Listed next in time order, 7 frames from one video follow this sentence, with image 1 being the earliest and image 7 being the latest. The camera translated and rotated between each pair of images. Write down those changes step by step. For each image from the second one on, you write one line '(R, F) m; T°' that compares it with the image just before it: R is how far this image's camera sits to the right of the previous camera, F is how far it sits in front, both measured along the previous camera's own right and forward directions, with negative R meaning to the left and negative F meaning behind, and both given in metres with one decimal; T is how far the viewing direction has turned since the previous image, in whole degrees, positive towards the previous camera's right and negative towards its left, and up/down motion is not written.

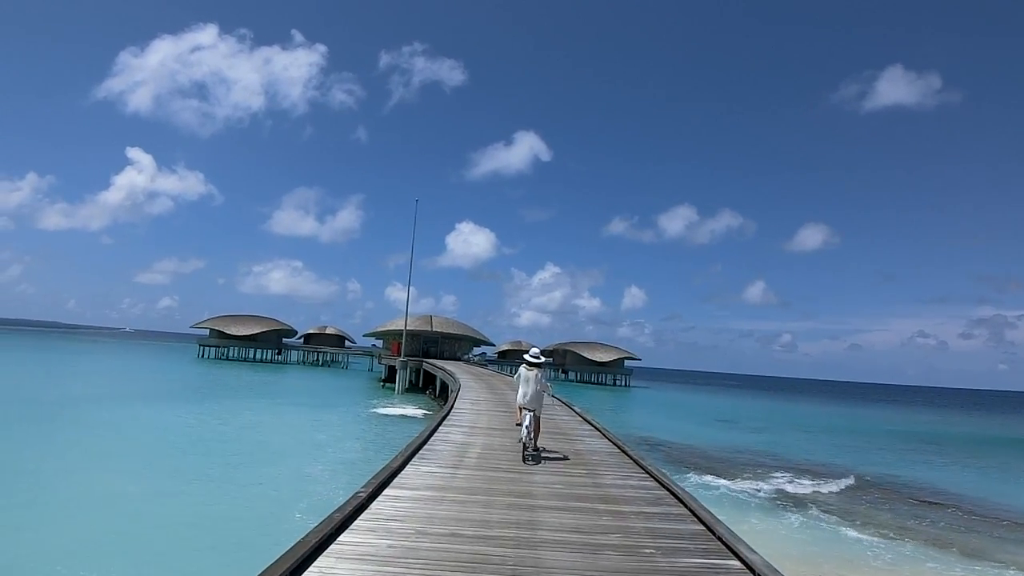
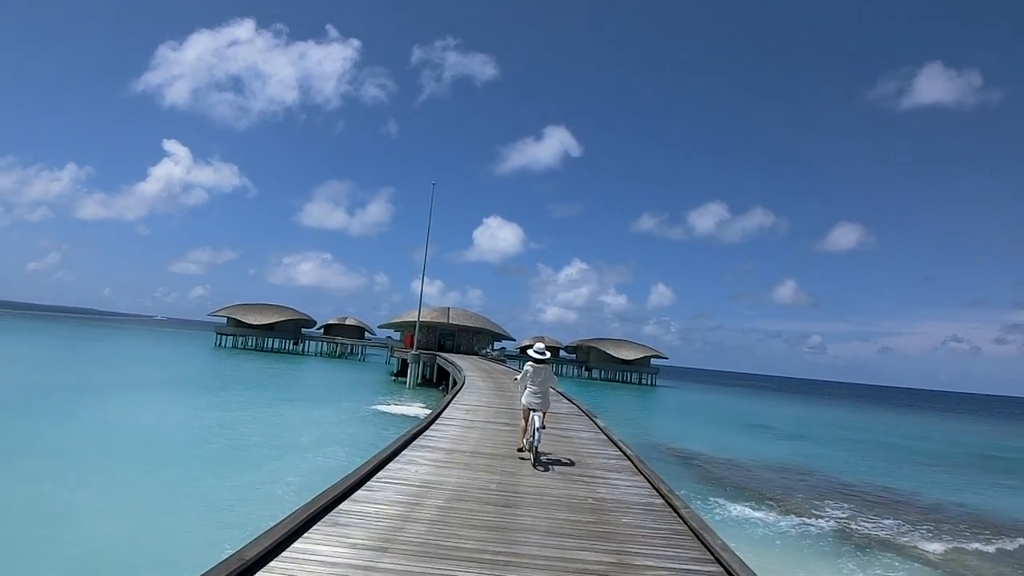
(+0.2, +1.9) m; -2°
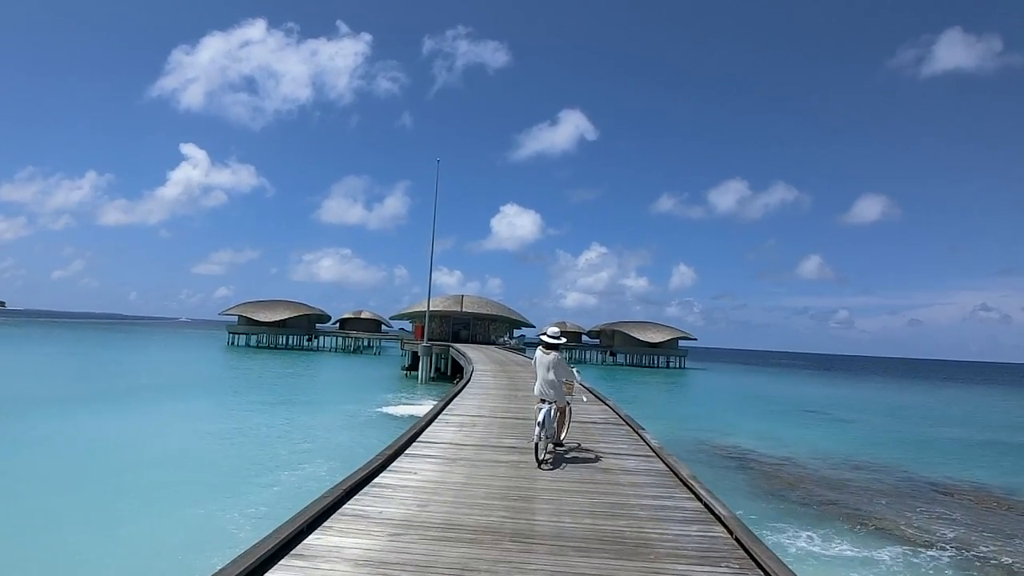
(+0.1, +2.2) m; -2°
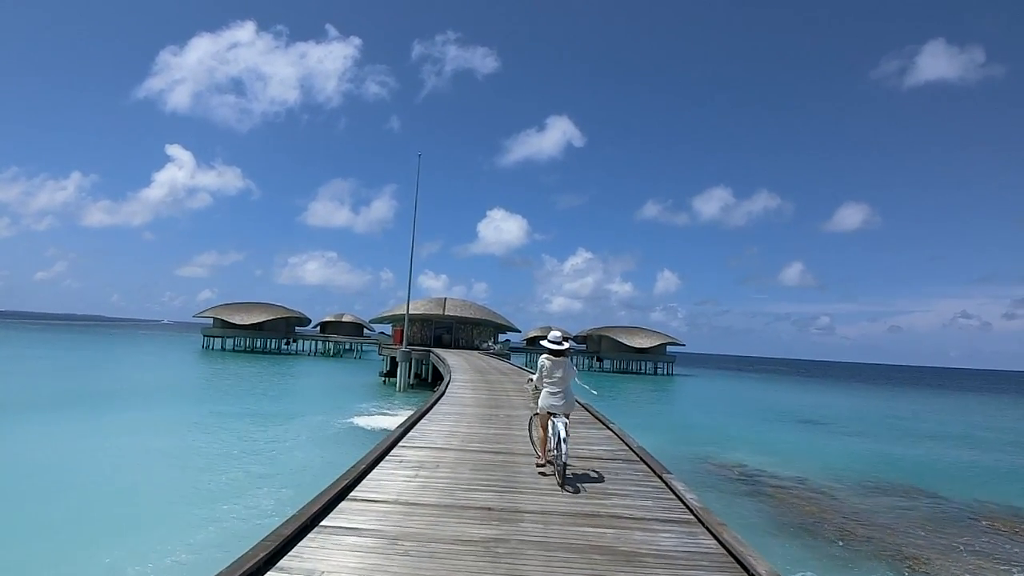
(+0.1, +1.3) m; +1°
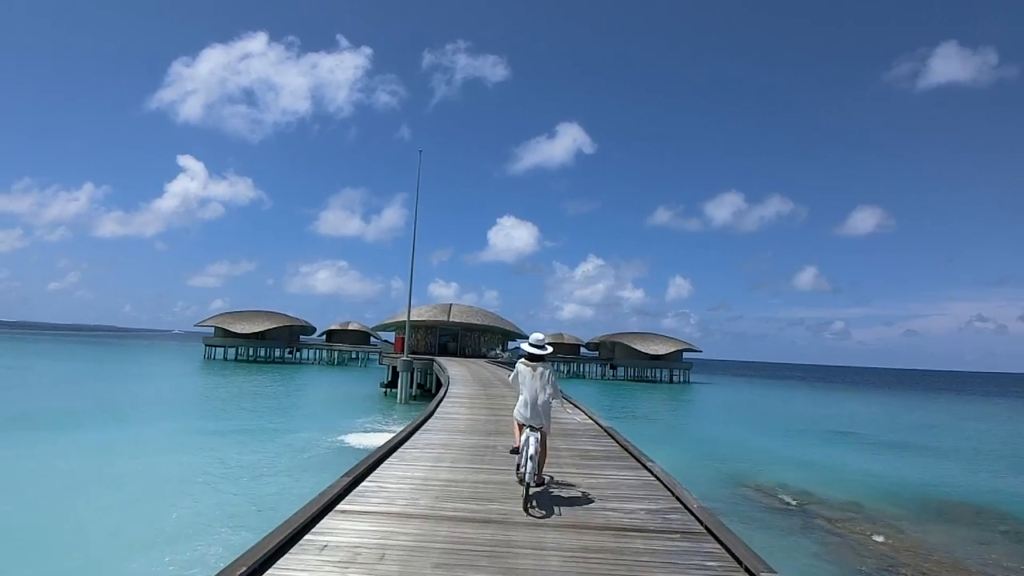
(+0.1, +1.6) m; -1°
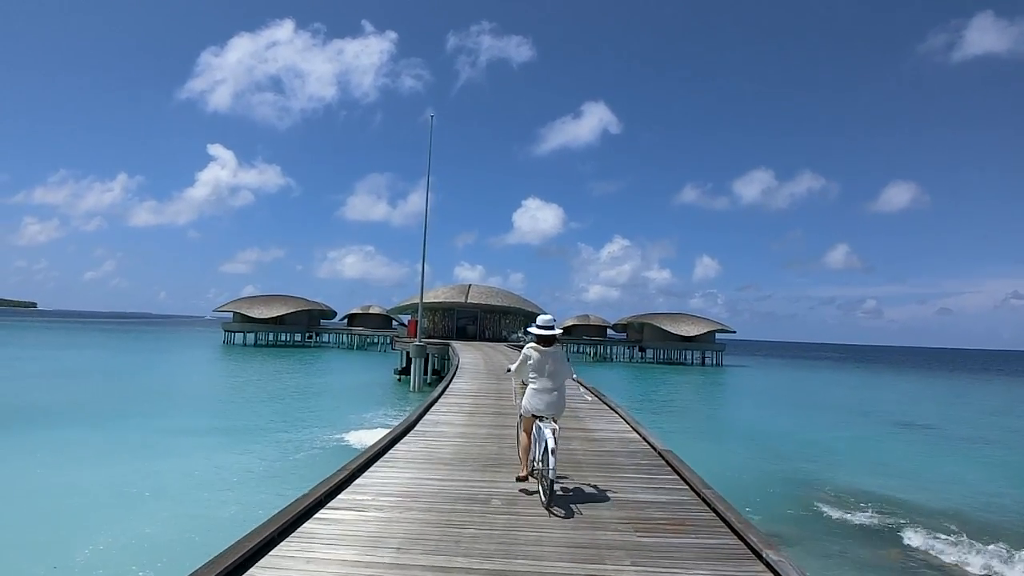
(+0.1, +1.8) m; -2°
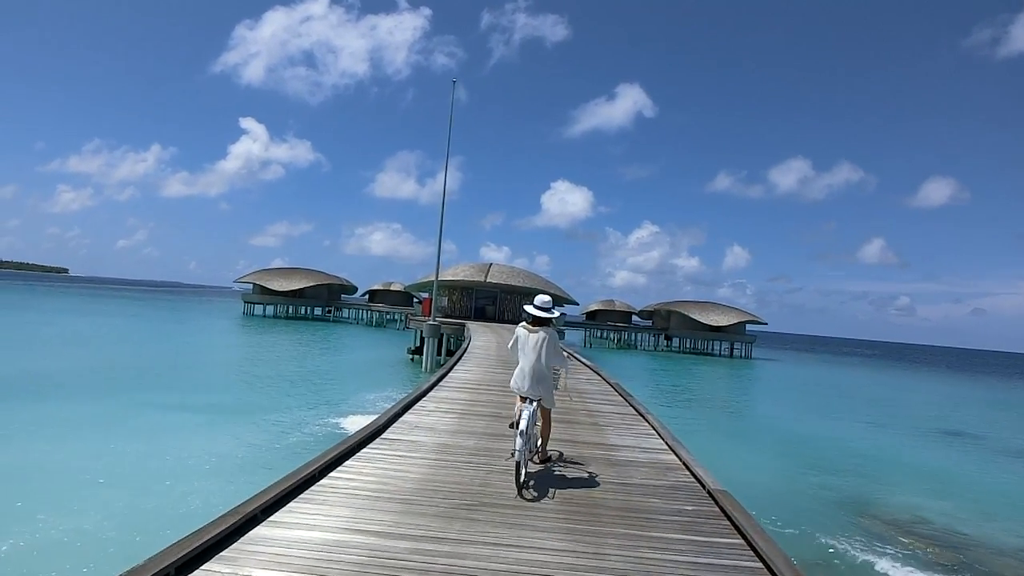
(+0.1, +1.3) m; -2°
